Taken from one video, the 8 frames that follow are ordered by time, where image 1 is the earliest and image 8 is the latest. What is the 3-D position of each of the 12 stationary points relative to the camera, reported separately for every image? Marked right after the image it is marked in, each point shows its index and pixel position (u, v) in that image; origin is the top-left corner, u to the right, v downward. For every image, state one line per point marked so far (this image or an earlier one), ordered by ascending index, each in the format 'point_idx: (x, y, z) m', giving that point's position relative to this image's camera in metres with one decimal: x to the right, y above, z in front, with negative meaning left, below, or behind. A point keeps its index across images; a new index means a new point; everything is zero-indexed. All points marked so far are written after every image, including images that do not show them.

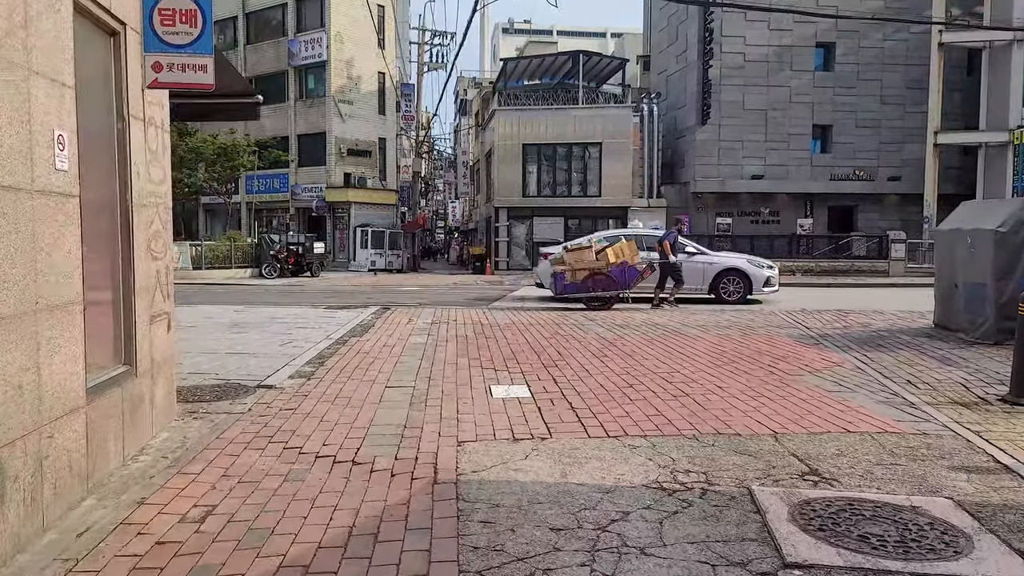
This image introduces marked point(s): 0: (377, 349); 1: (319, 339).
0: (-1.8, -0.9, +8.7) m
1: (-2.9, -0.8, +9.7) m
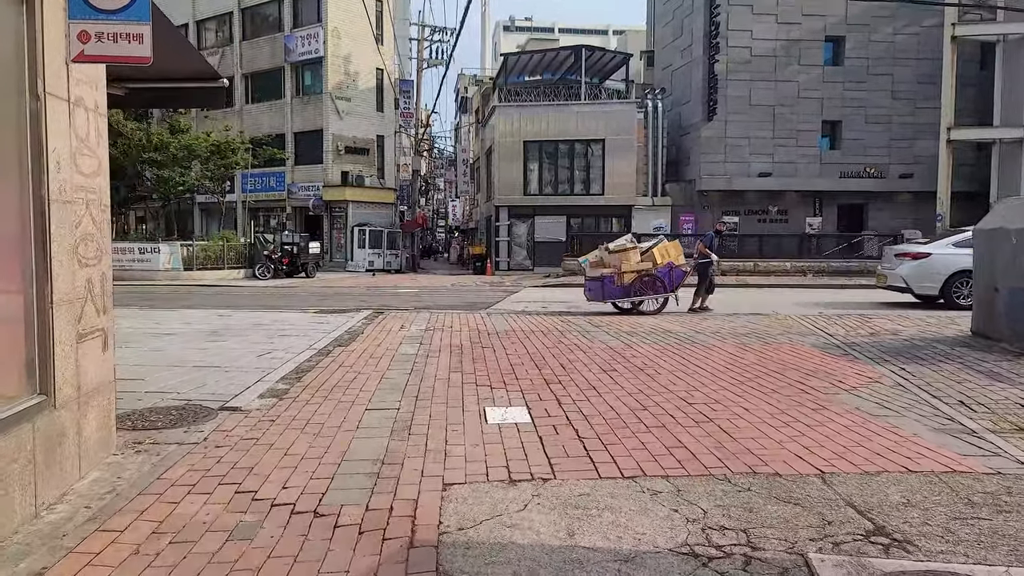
0: (-1.8, -0.9, +7.9) m
1: (-3.0, -0.9, +8.9) m
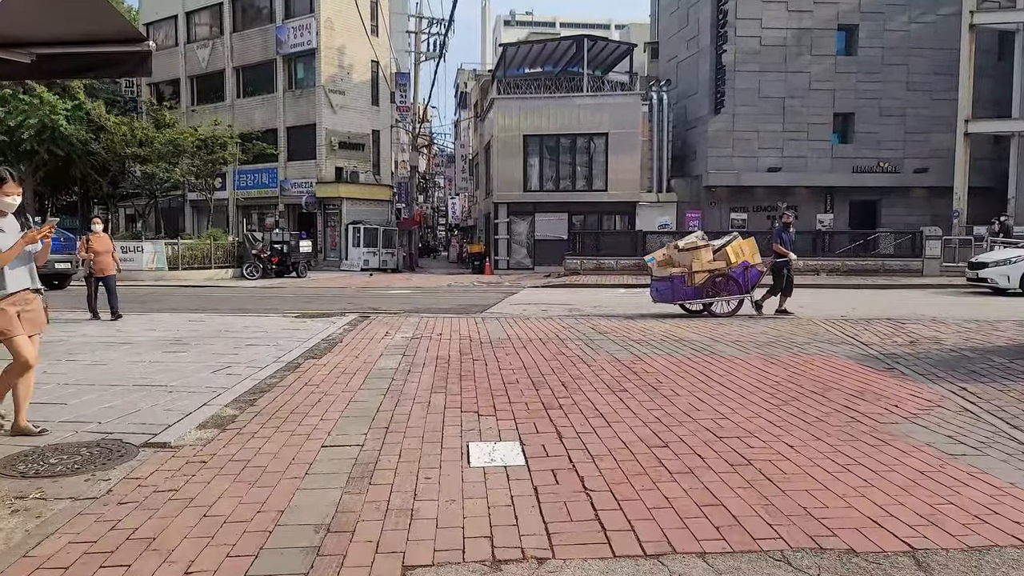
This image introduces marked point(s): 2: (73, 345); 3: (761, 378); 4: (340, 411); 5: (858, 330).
0: (-1.9, -1.0, +6.8) m
1: (-3.0, -0.9, +7.8) m
2: (-6.1, -0.8, +8.9) m
3: (+2.6, -0.9, +6.6) m
4: (-1.5, -1.1, +5.6) m
5: (+5.3, -0.6, +9.9) m
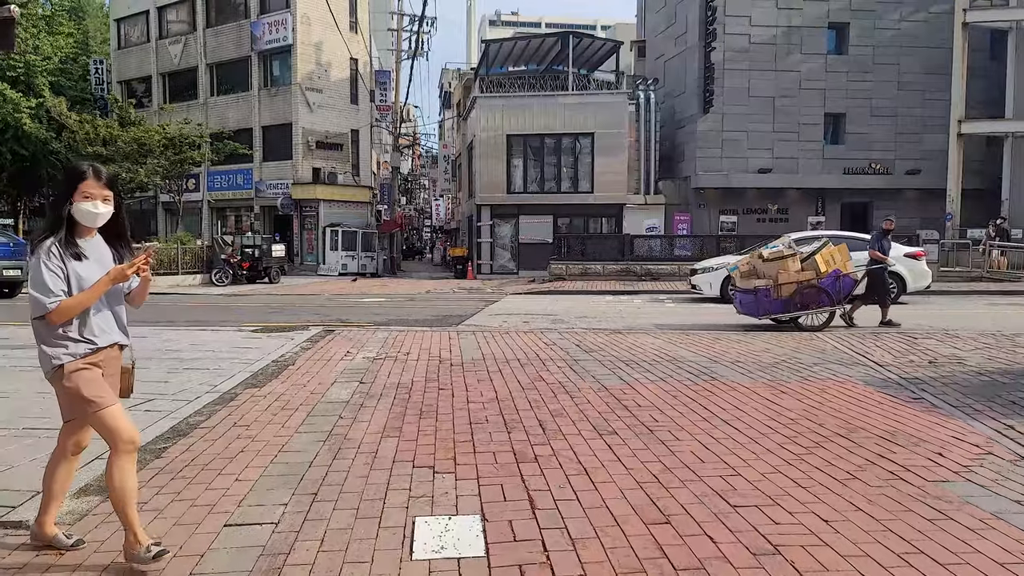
0: (-2.2, -1.2, +5.7) m
1: (-3.3, -1.1, +6.7) m
2: (-6.4, -1.0, +7.7) m
3: (+2.3, -1.1, +5.7) m
4: (-1.8, -1.3, +4.6) m
5: (+5.0, -0.8, +9.0) m
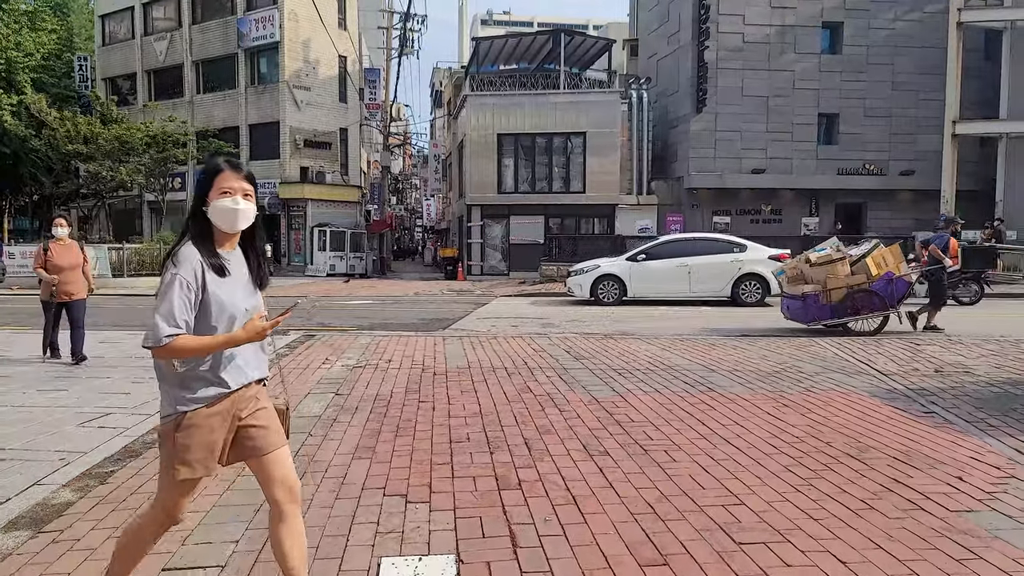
0: (-2.3, -1.2, +5.3) m
1: (-3.5, -1.2, +6.3) m
2: (-6.5, -1.0, +7.2) m
3: (+2.2, -1.2, +5.3) m
4: (-1.9, -1.3, +4.1) m
5: (+4.8, -0.9, +8.6) m
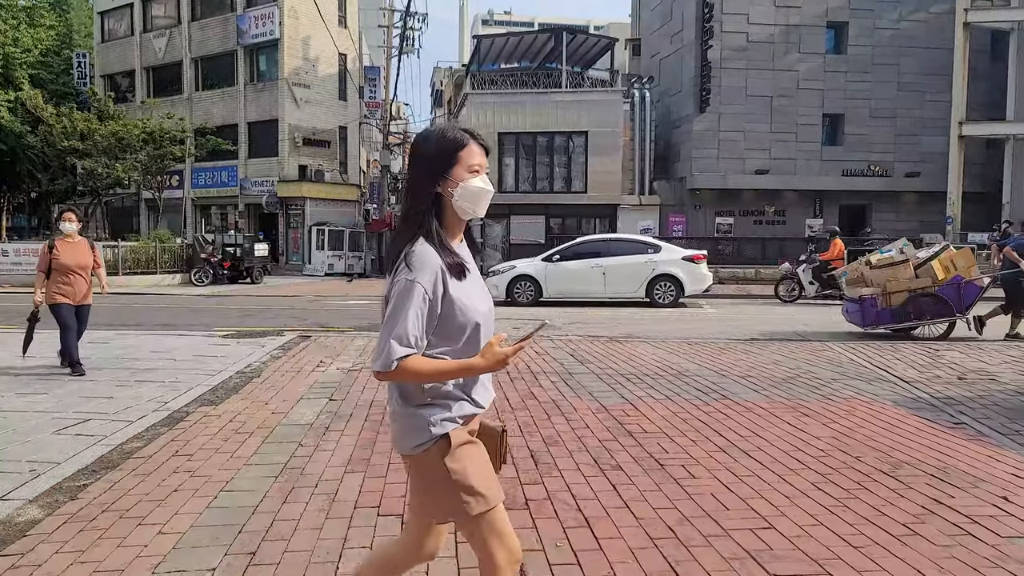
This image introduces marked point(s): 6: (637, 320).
0: (-2.3, -1.2, +4.9) m
1: (-3.4, -1.1, +5.9) m
2: (-6.5, -1.0, +6.9) m
3: (+2.2, -1.2, +4.9) m
4: (-1.8, -1.3, +3.8) m
5: (+4.8, -0.9, +8.3) m
6: (+2.5, -0.6, +12.8) m
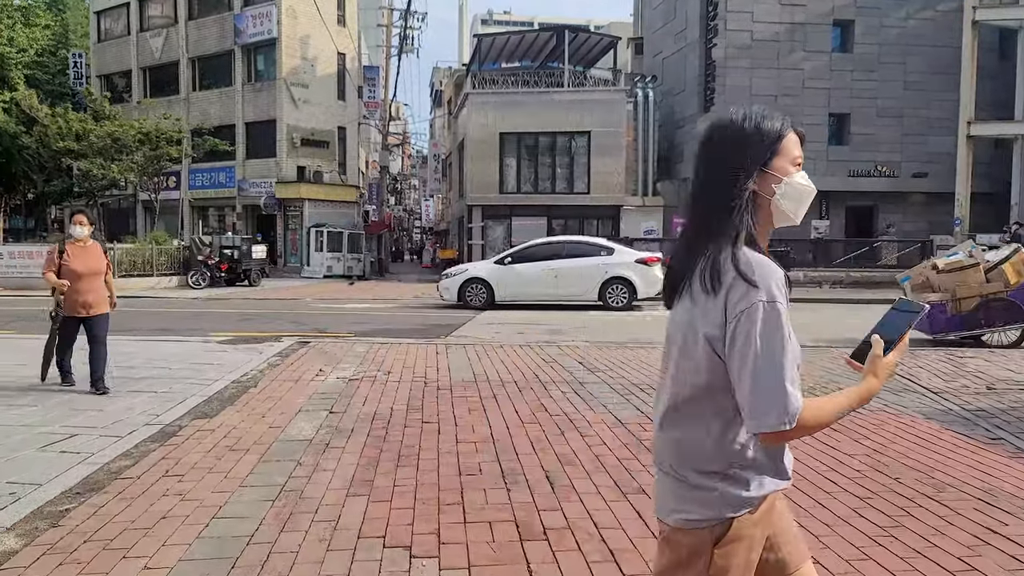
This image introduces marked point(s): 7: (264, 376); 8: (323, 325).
0: (-2.2, -1.3, +4.6) m
1: (-3.3, -1.2, +5.6) m
2: (-6.4, -1.1, +6.6) m
3: (+2.3, -1.2, +4.6) m
4: (-1.8, -1.4, +3.5) m
5: (+4.9, -1.0, +7.9) m
6: (+2.6, -0.7, +12.5) m
7: (-3.0, -1.1, +7.9) m
8: (-3.8, -0.7, +12.9) m
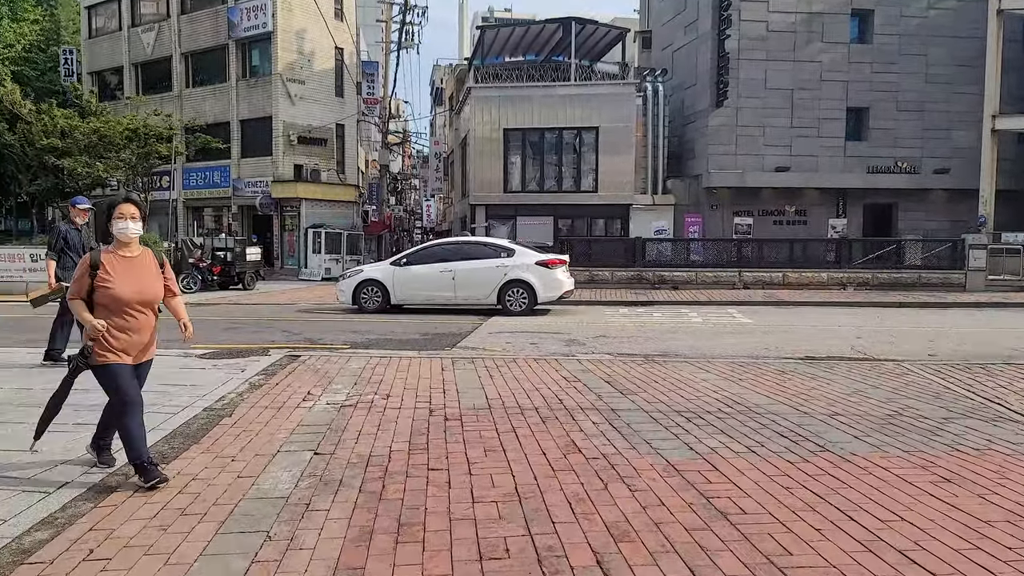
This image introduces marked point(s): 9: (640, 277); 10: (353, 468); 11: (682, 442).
0: (-2.0, -1.4, +3.5) m
1: (-3.1, -1.3, +4.5) m
2: (-6.2, -1.2, +5.5) m
3: (+2.5, -1.3, +3.5) m
4: (-1.6, -1.5, +2.4) m
5: (+5.1, -1.1, +6.8) m
6: (+2.8, -0.8, +11.4) m
7: (-2.8, -1.2, +6.7) m
8: (-3.6, -0.8, +11.8) m
9: (+4.1, +0.4, +20.5) m
10: (-1.1, -1.3, +4.6) m
11: (+1.3, -1.2, +5.1) m
